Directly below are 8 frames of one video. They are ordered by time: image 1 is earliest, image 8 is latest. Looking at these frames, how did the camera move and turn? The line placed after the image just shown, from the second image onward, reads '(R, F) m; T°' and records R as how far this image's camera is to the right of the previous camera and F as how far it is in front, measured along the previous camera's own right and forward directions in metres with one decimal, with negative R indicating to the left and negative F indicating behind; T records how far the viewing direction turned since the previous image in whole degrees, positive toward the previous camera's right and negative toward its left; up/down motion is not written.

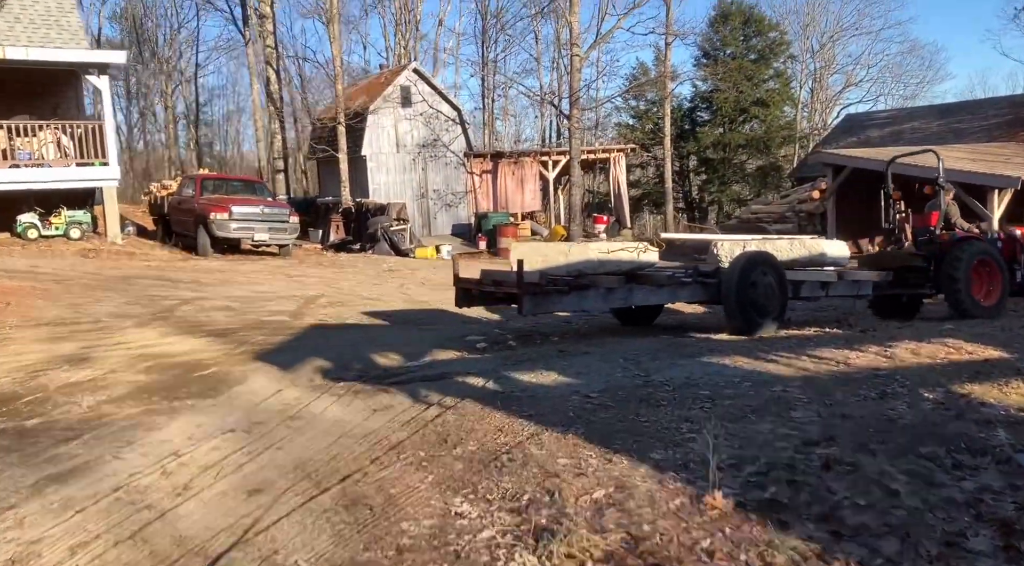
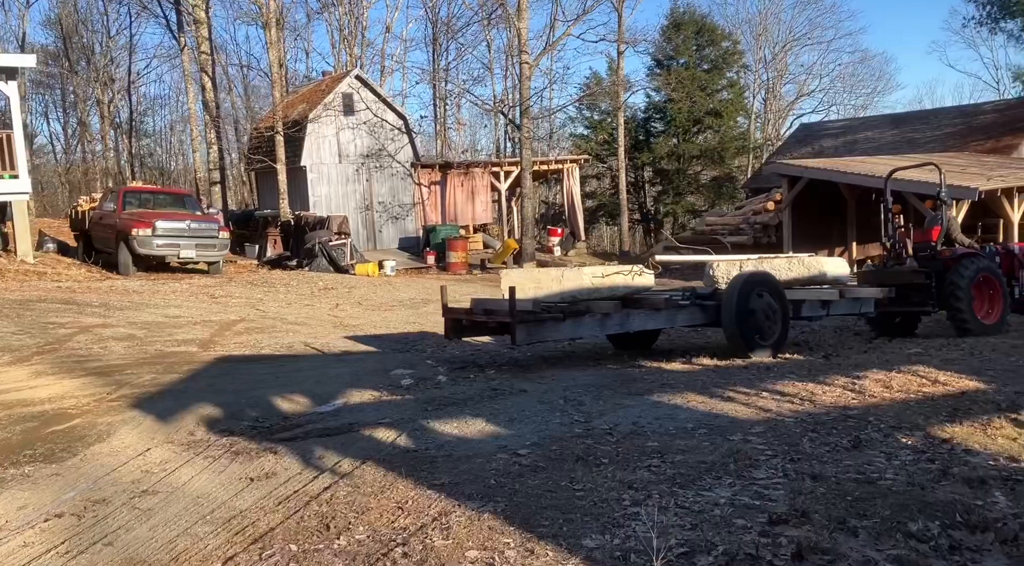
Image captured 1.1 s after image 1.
(+0.2, +0.9) m; +3°
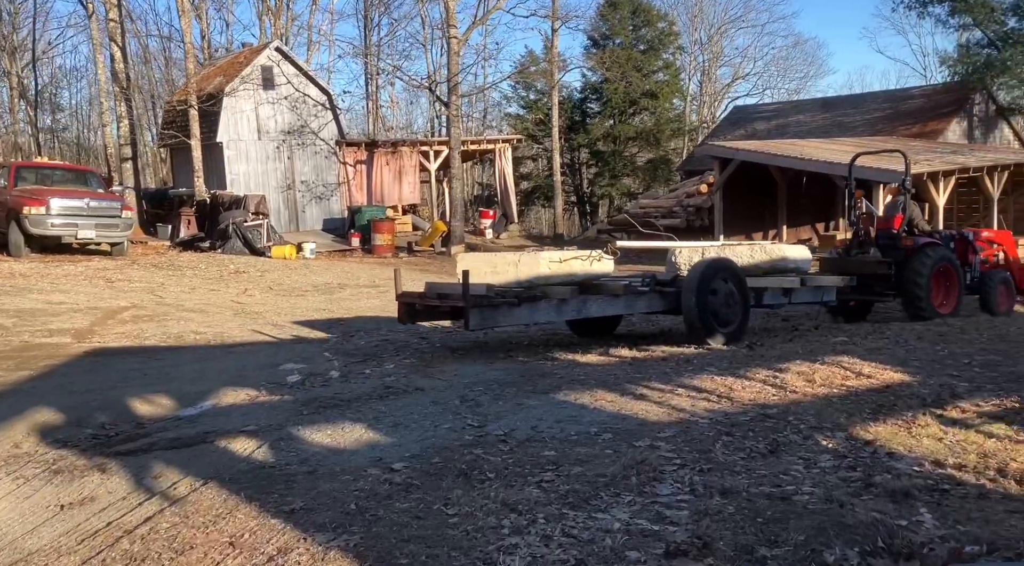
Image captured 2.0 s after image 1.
(+0.3, +0.6) m; +4°
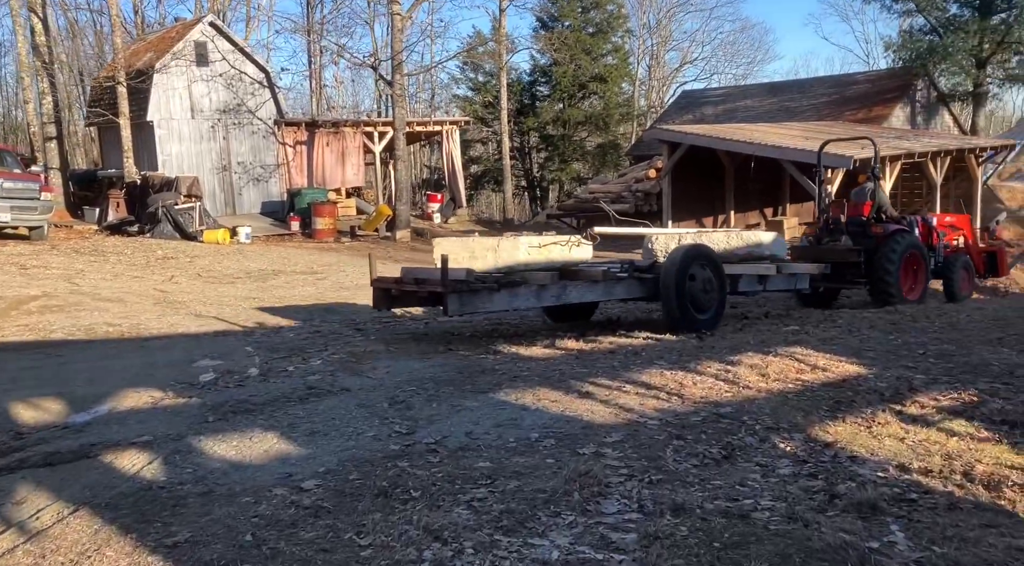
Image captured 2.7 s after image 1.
(+0.1, +0.5) m; +3°
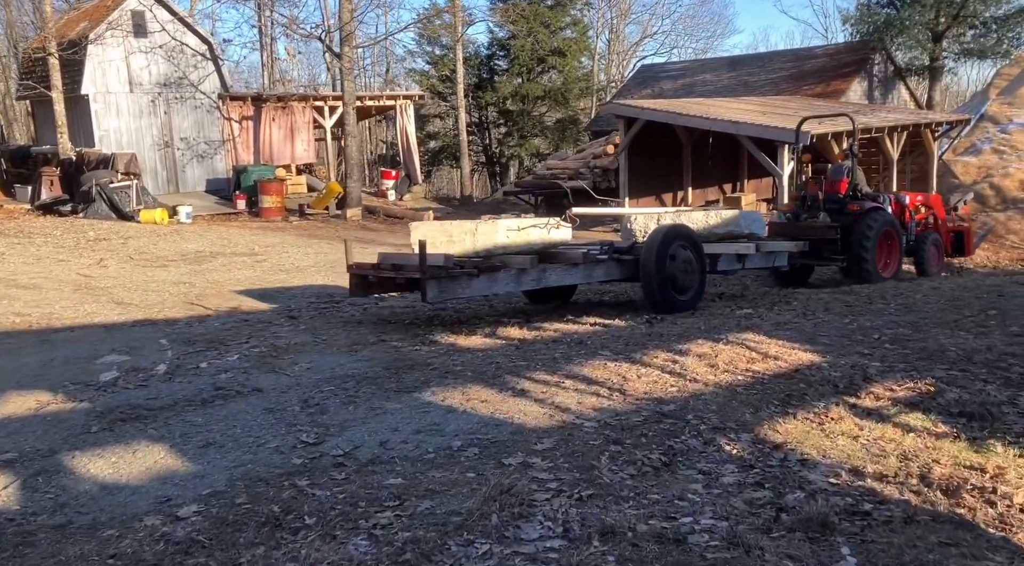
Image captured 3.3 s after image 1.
(+0.2, +0.4) m; +2°
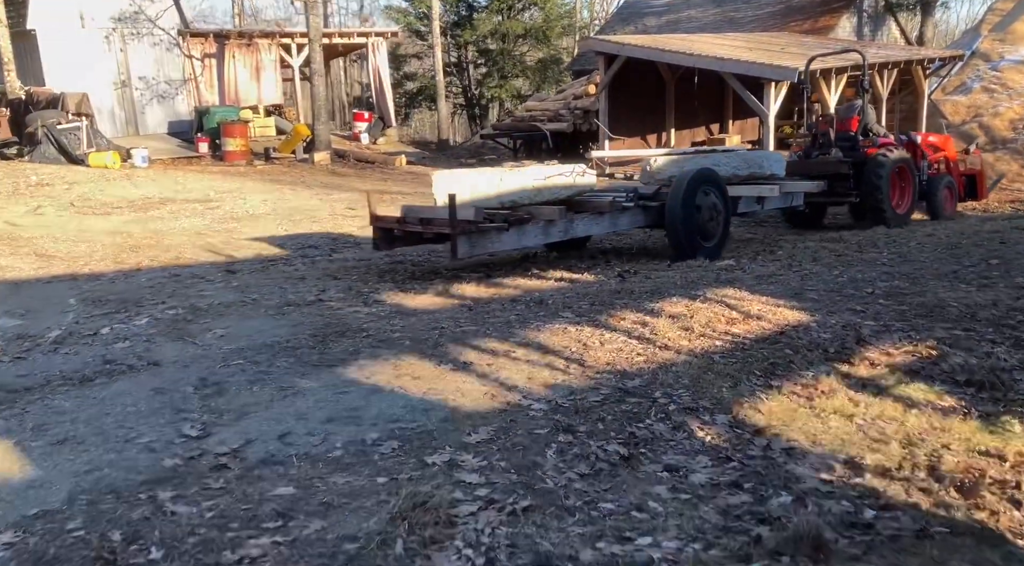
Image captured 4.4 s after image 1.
(+0.2, +0.8) m; +1°
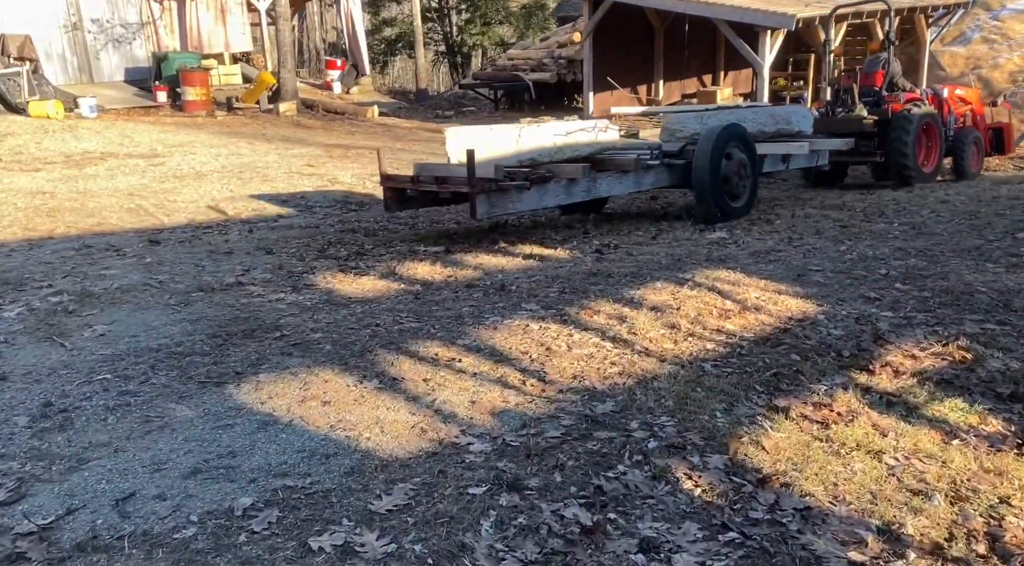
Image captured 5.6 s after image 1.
(+0.2, +0.9) m; +1°
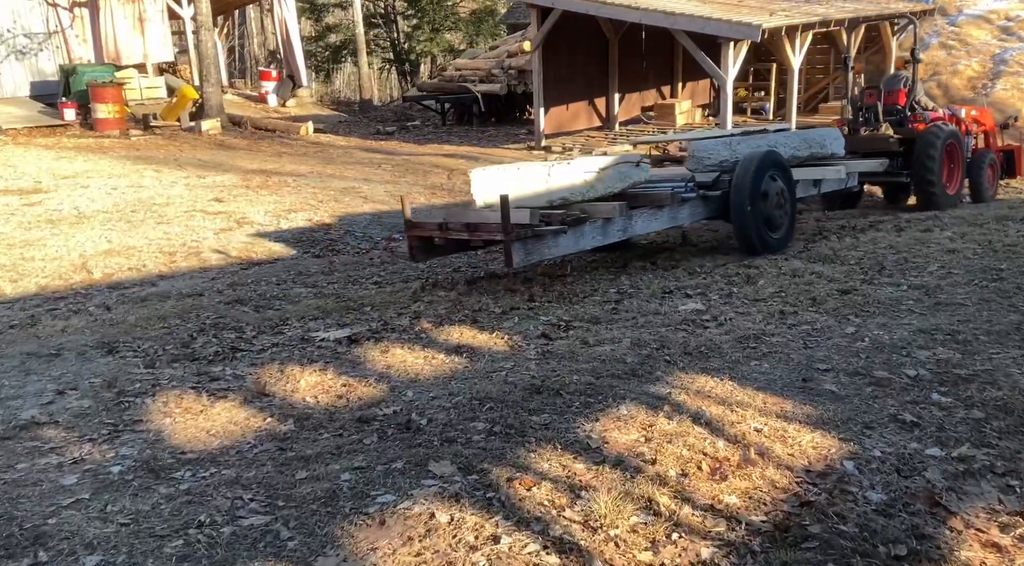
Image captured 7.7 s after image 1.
(+0.2, +1.5) m; +3°
